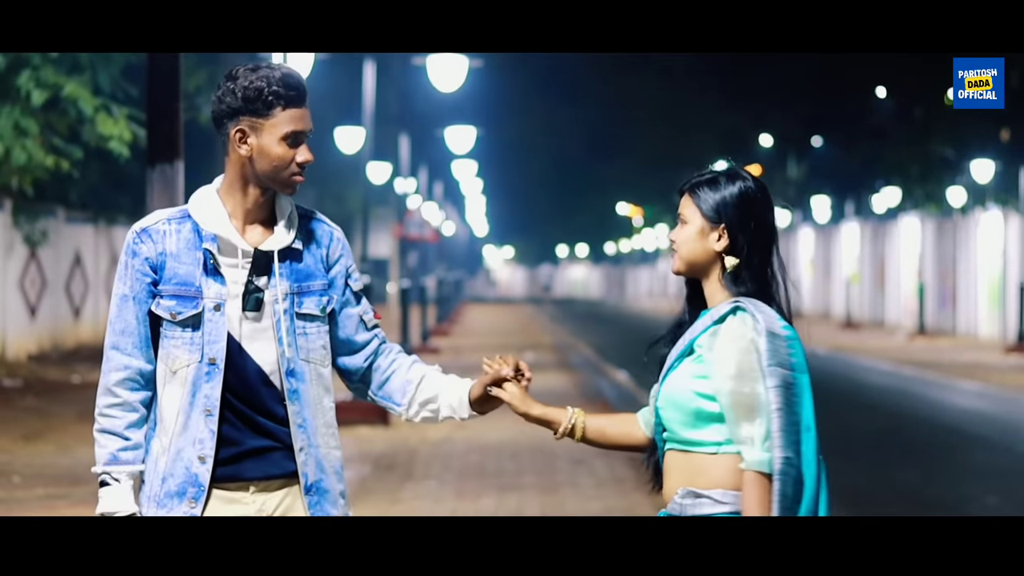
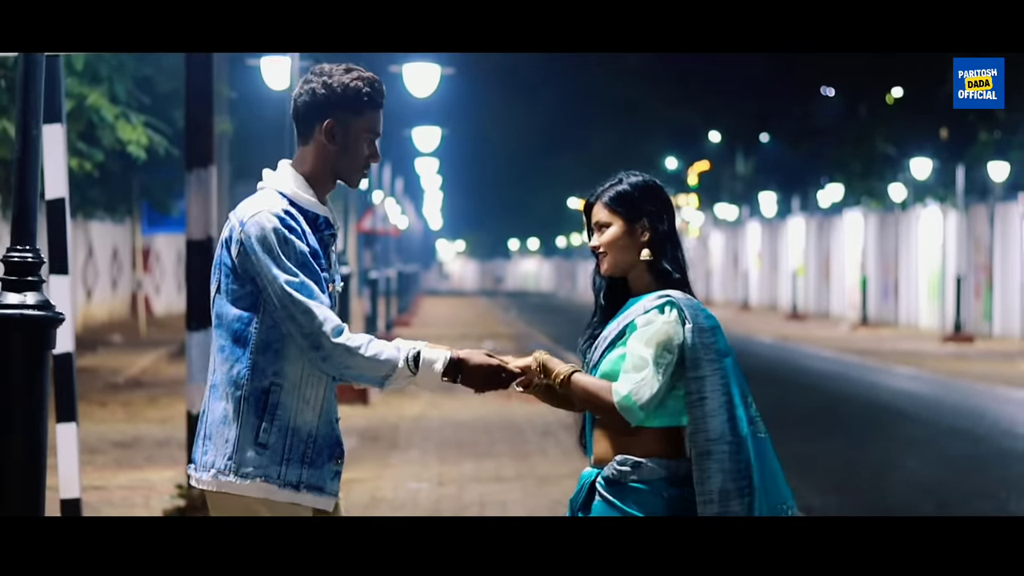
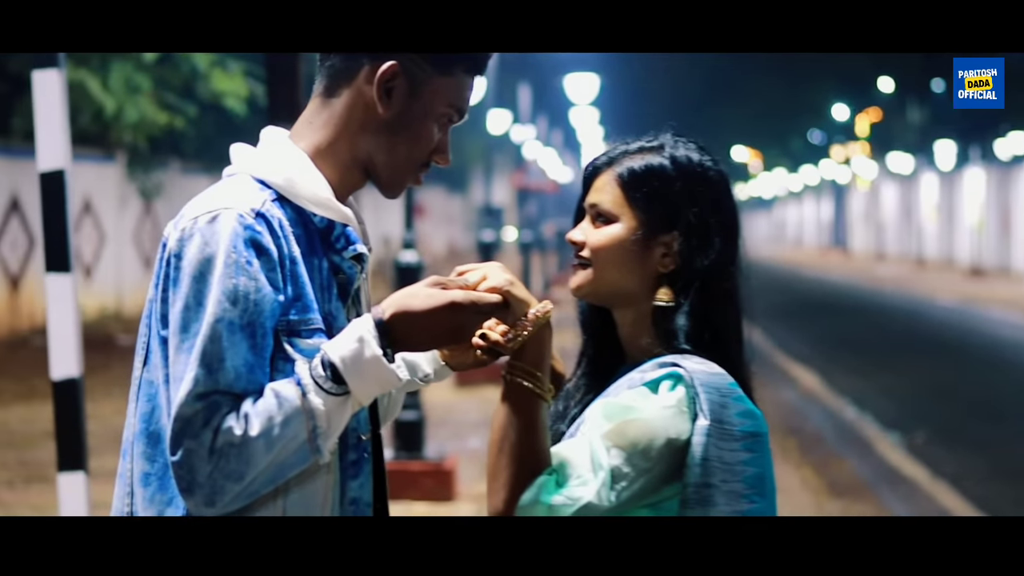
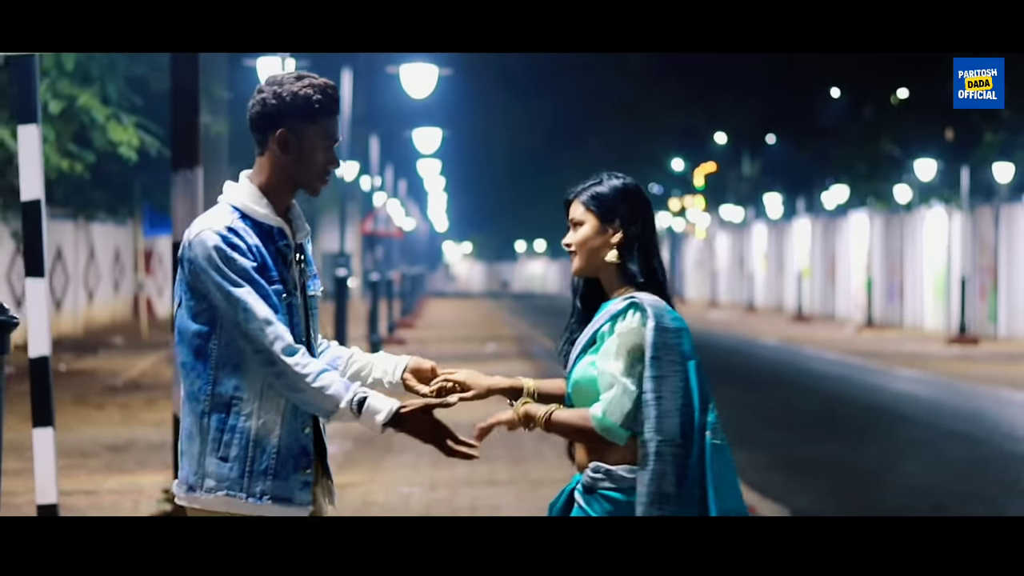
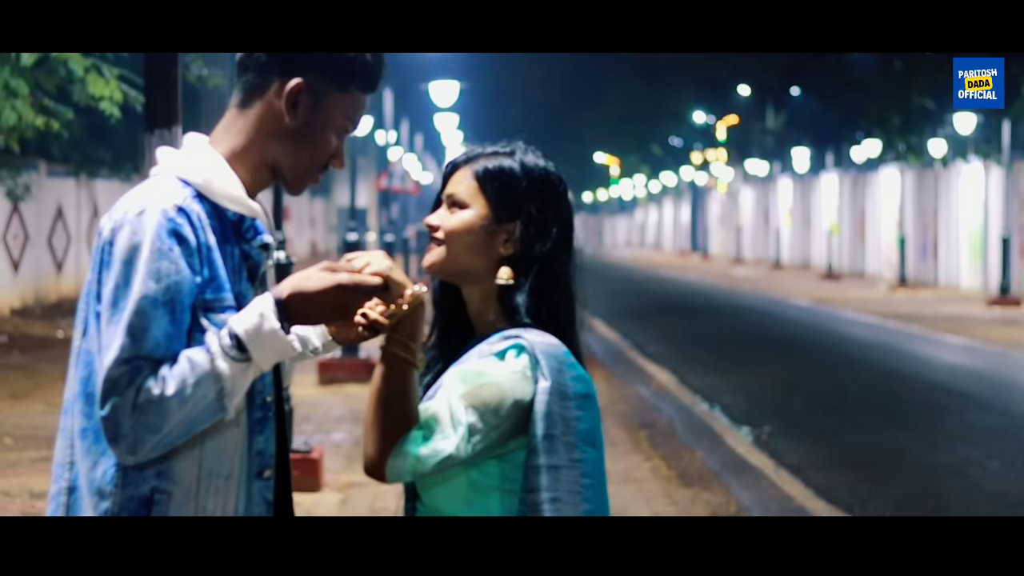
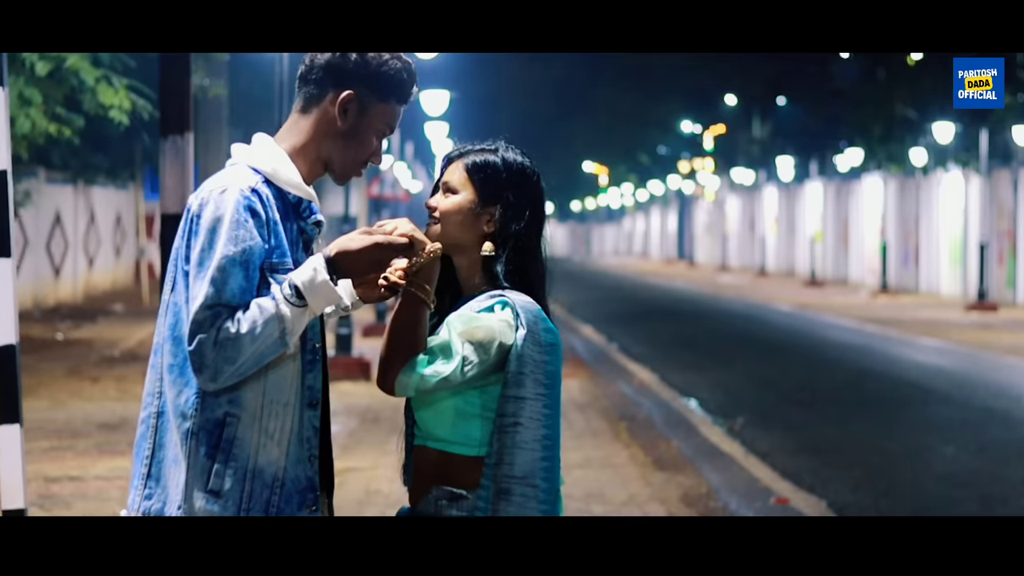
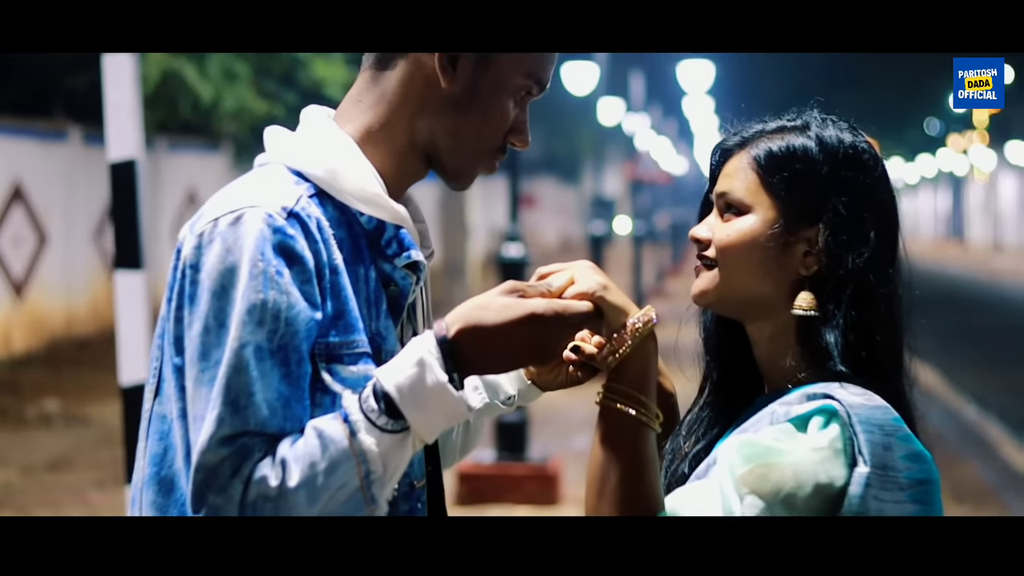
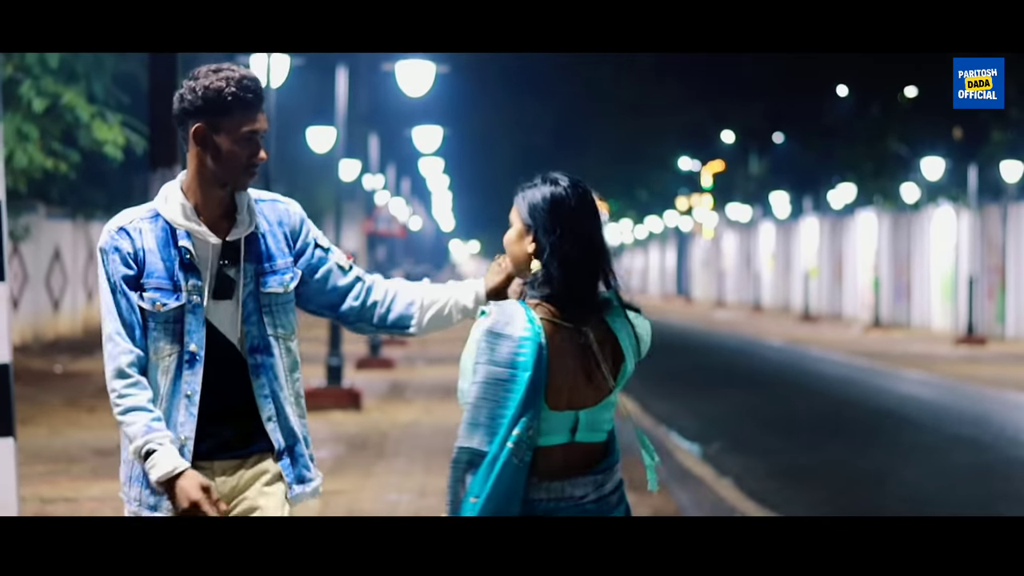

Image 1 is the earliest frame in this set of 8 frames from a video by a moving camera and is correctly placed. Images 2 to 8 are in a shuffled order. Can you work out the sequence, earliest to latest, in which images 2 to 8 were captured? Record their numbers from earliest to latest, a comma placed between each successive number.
8, 4, 2, 6, 5, 3, 7
